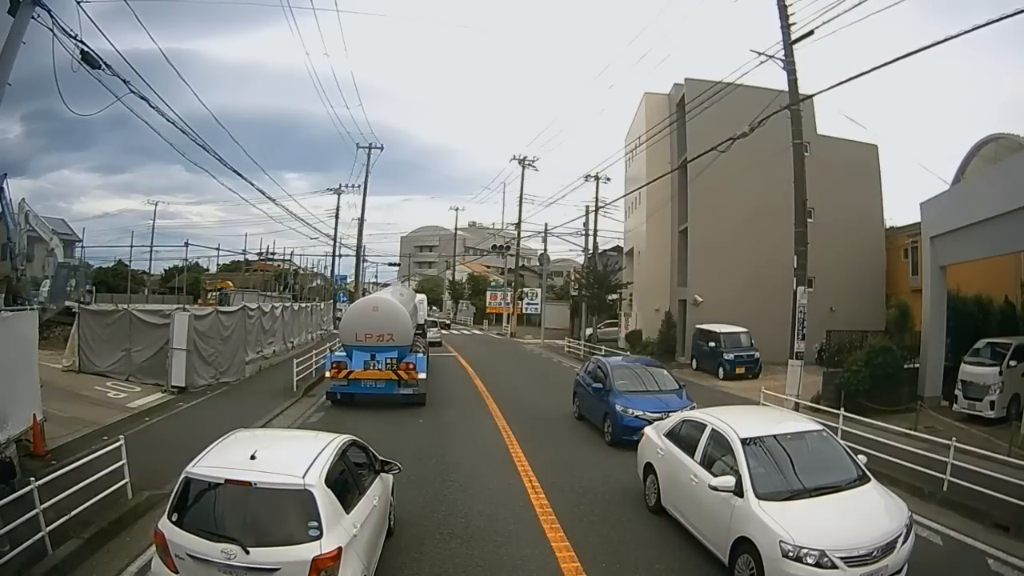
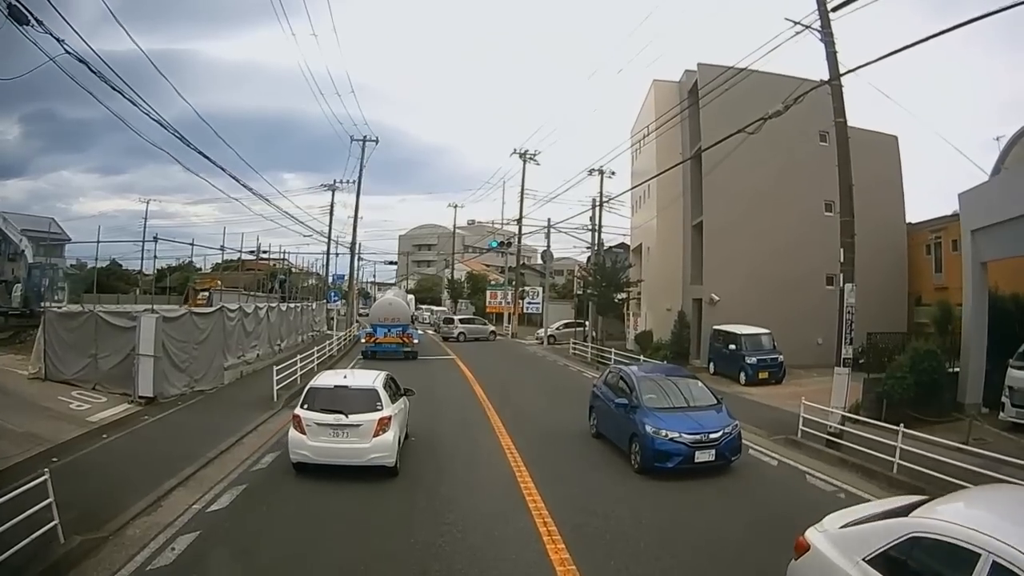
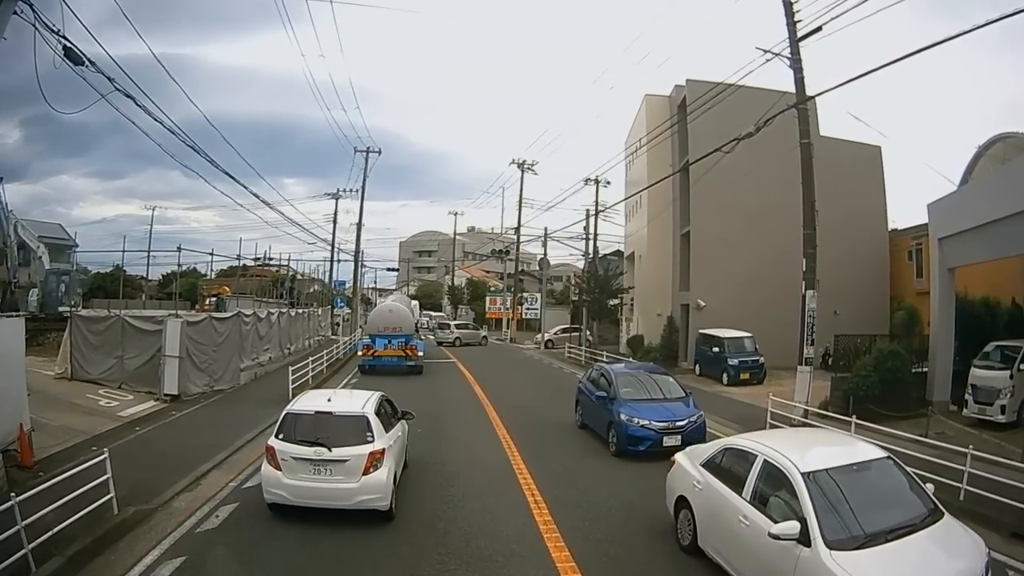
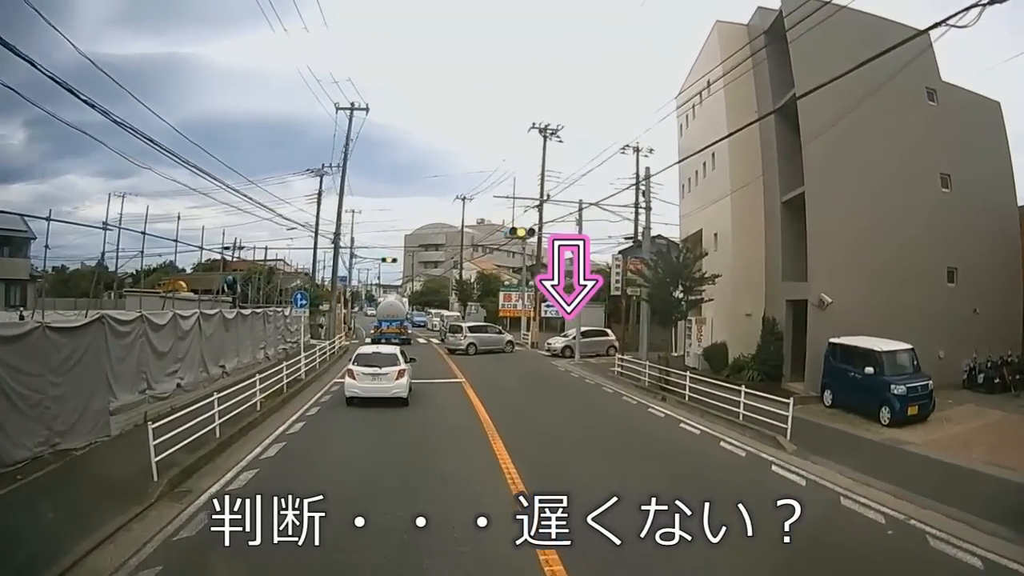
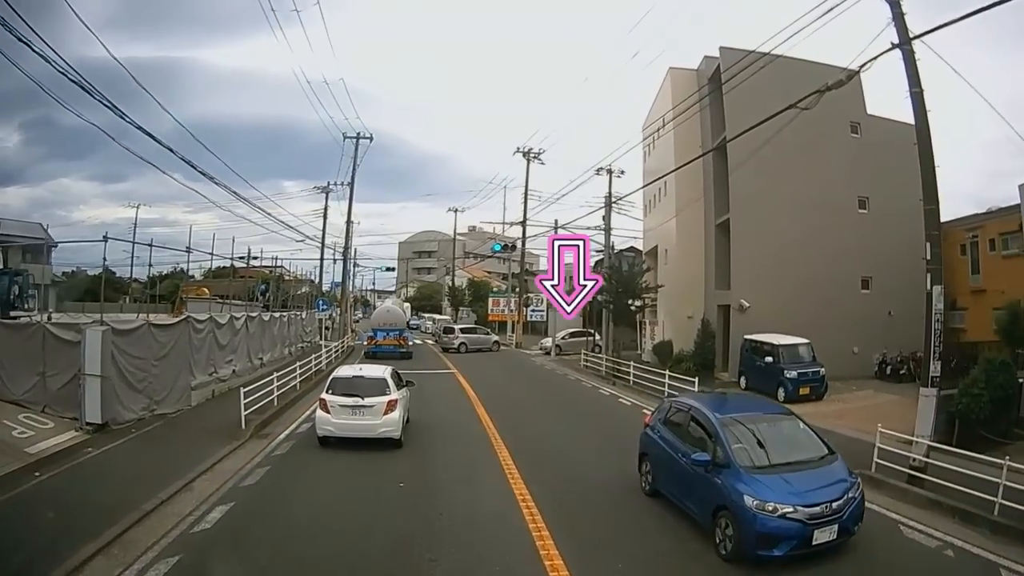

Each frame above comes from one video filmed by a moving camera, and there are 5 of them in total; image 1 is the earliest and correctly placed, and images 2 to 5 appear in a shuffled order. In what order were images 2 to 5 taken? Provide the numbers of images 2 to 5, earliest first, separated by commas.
3, 2, 5, 4
